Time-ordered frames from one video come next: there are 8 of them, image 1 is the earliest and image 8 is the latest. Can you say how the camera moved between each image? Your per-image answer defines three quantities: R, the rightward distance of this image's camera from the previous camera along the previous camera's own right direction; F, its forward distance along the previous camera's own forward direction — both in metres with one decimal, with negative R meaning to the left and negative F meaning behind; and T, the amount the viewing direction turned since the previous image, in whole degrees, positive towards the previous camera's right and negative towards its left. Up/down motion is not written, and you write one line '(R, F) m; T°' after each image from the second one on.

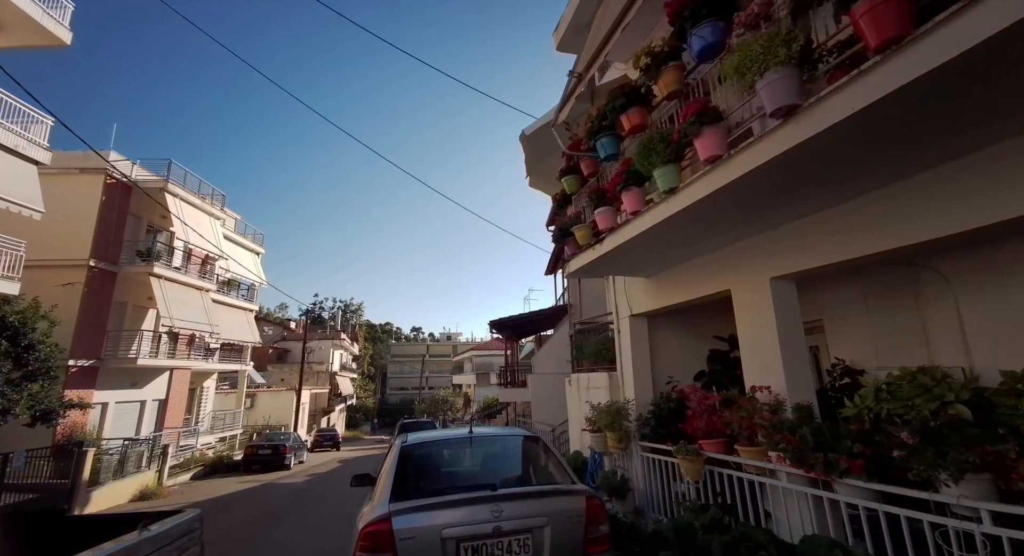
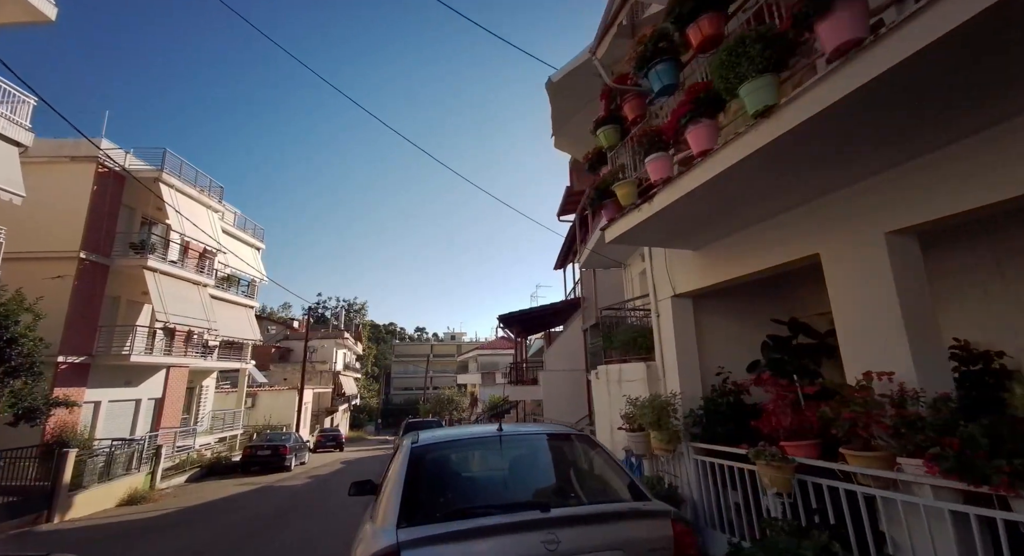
(-0.2, +0.6) m; 0°
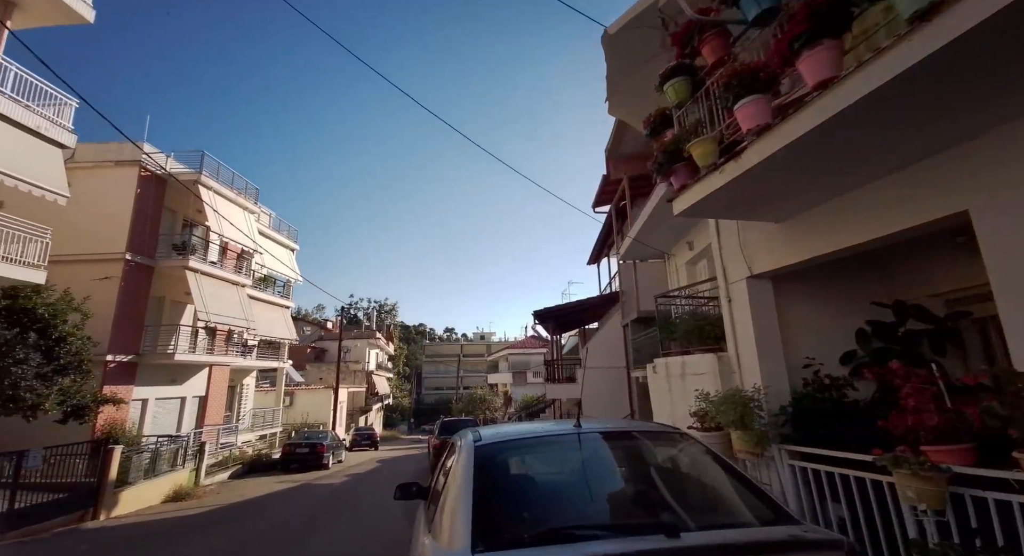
(-0.2, +0.3) m; -3°
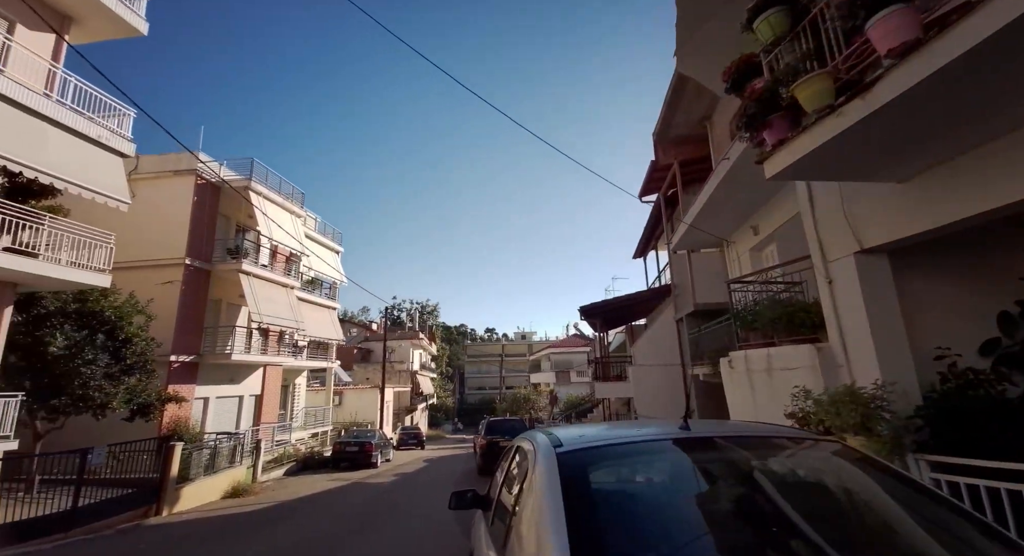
(-0.2, +0.3) m; -5°
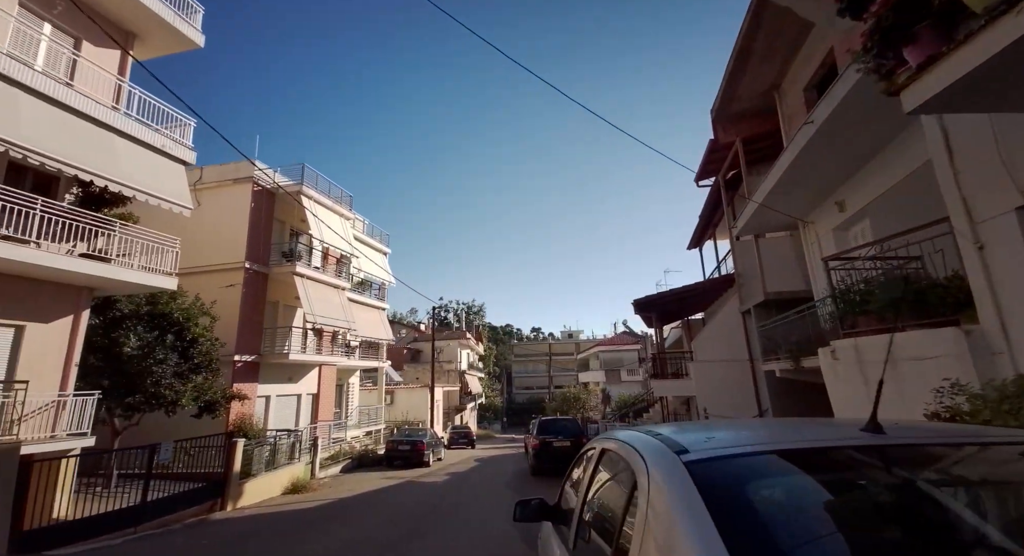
(-0.2, +0.3) m; -5°
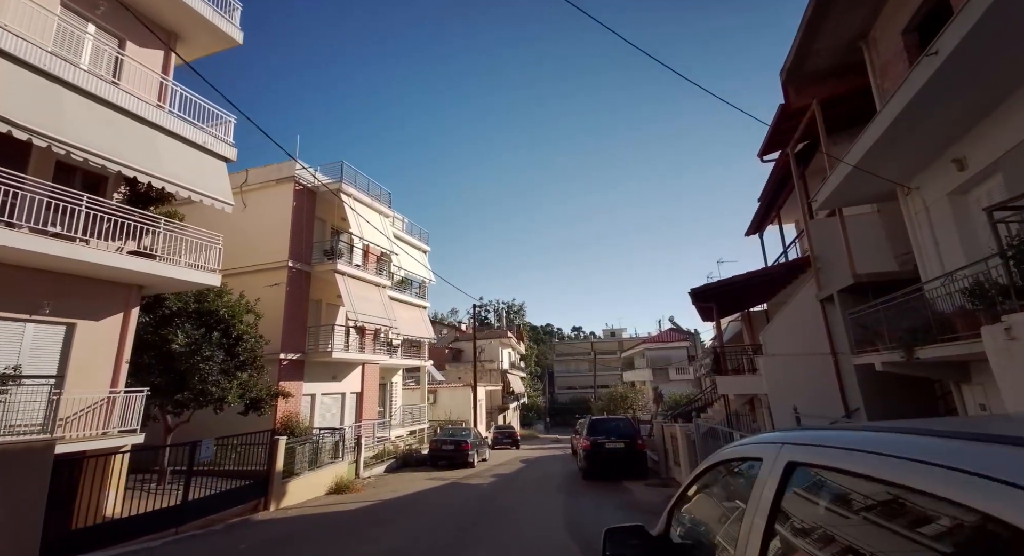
(-0.2, +0.7) m; -5°
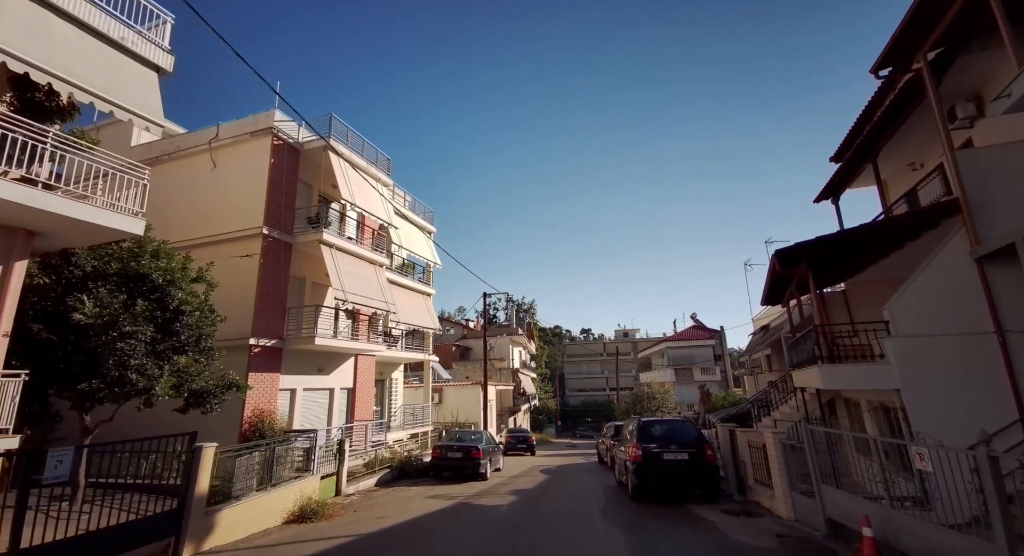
(-0.4, +3.1) m; -1°
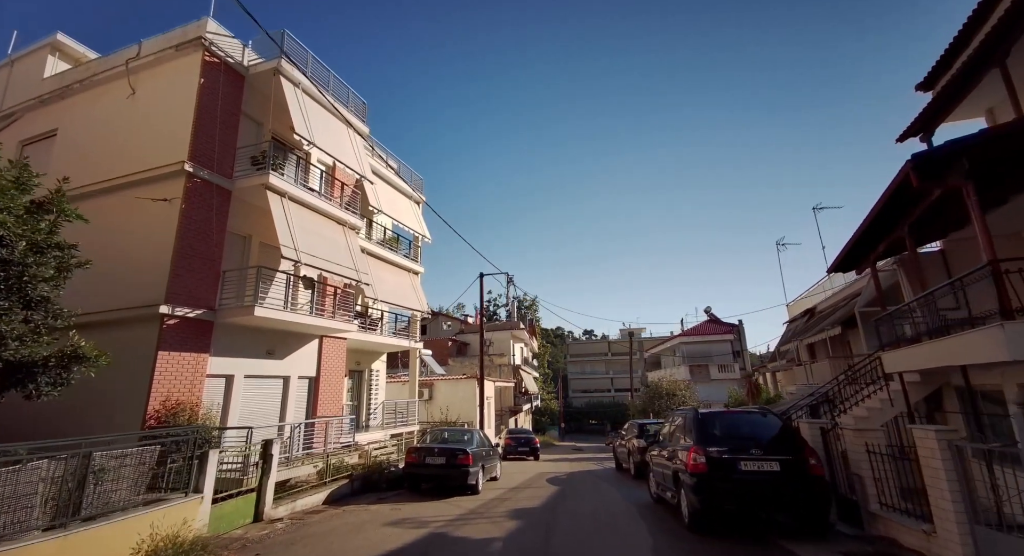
(0.0, +3.3) m; 0°
